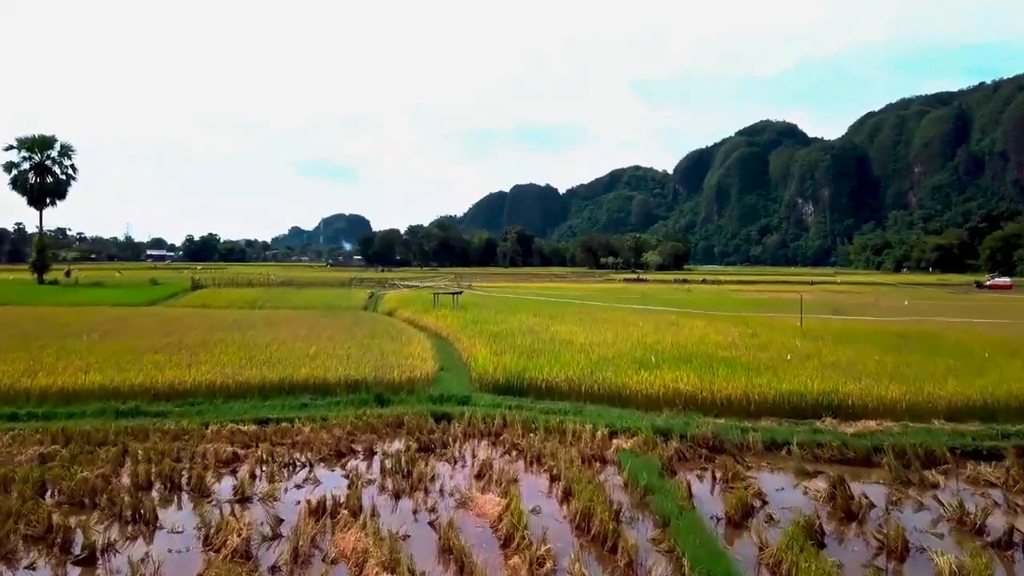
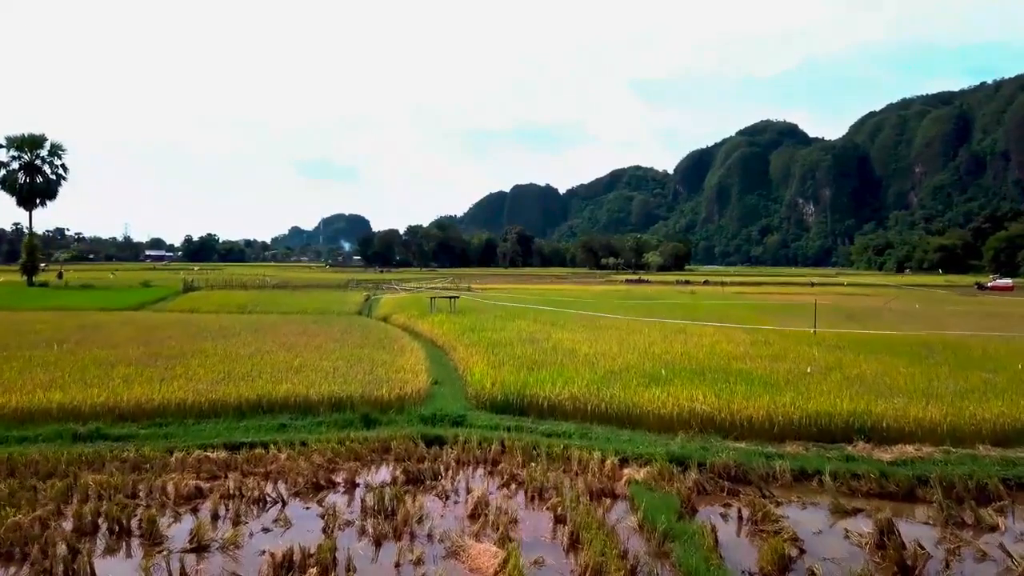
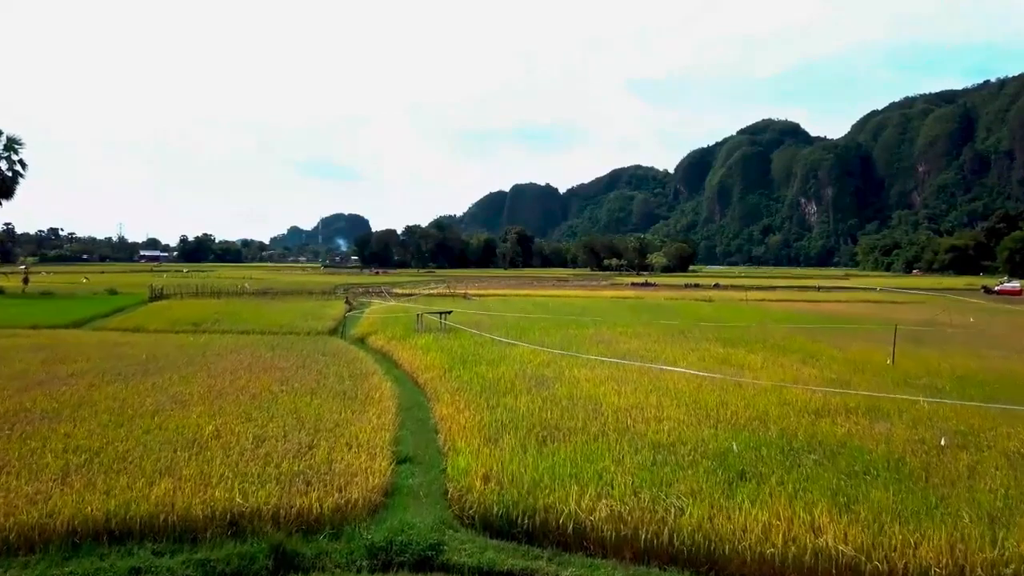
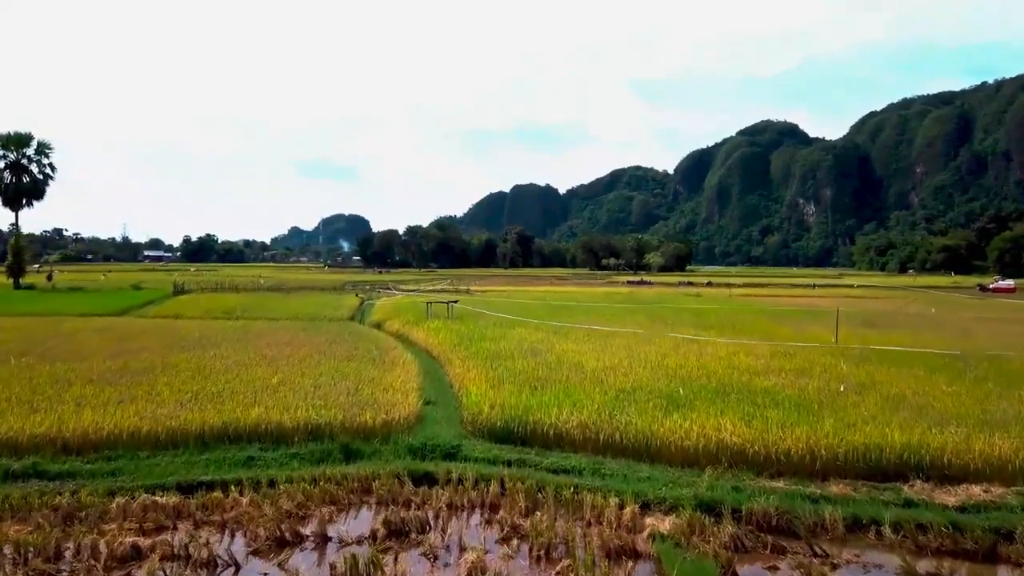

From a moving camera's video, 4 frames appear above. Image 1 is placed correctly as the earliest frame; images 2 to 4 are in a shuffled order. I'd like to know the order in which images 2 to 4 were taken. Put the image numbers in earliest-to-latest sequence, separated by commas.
2, 4, 3
